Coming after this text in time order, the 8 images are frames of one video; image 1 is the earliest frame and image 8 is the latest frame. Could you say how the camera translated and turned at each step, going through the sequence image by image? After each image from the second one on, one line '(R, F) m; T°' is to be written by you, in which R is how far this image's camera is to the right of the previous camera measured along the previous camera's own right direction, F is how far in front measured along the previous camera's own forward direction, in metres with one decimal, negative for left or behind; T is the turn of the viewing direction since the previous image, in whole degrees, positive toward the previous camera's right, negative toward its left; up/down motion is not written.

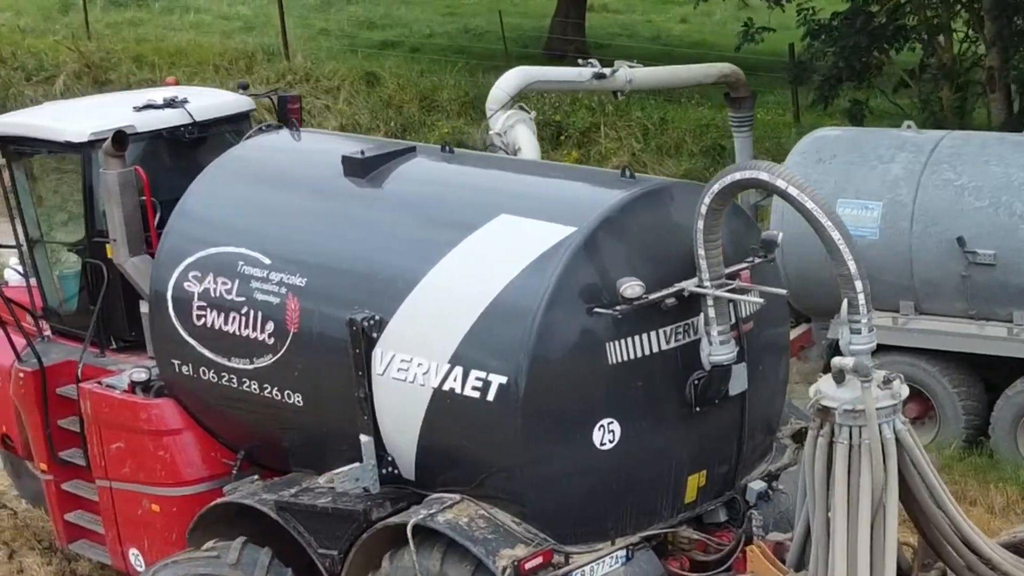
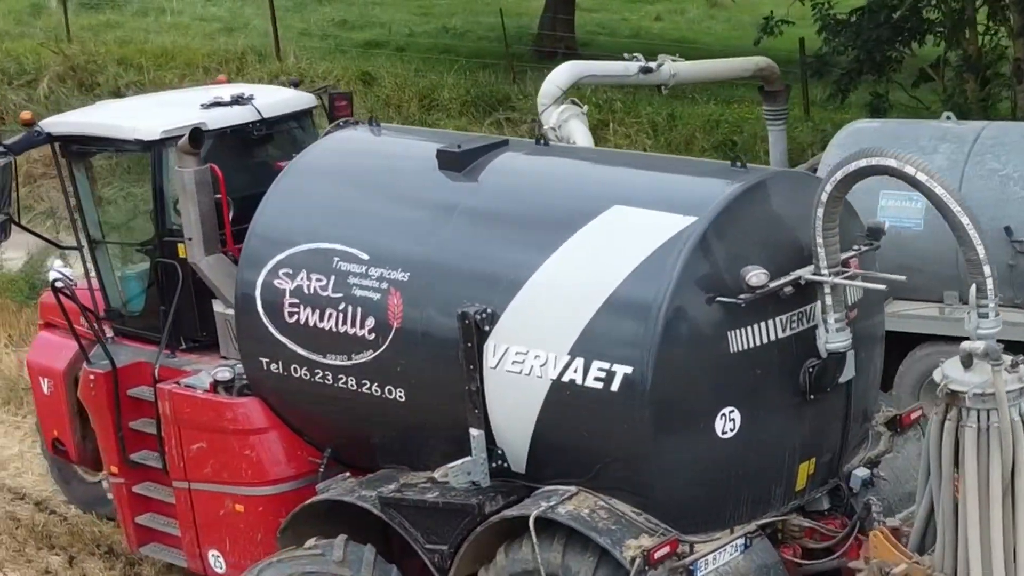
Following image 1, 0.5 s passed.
(-0.4, 0.0) m; +1°
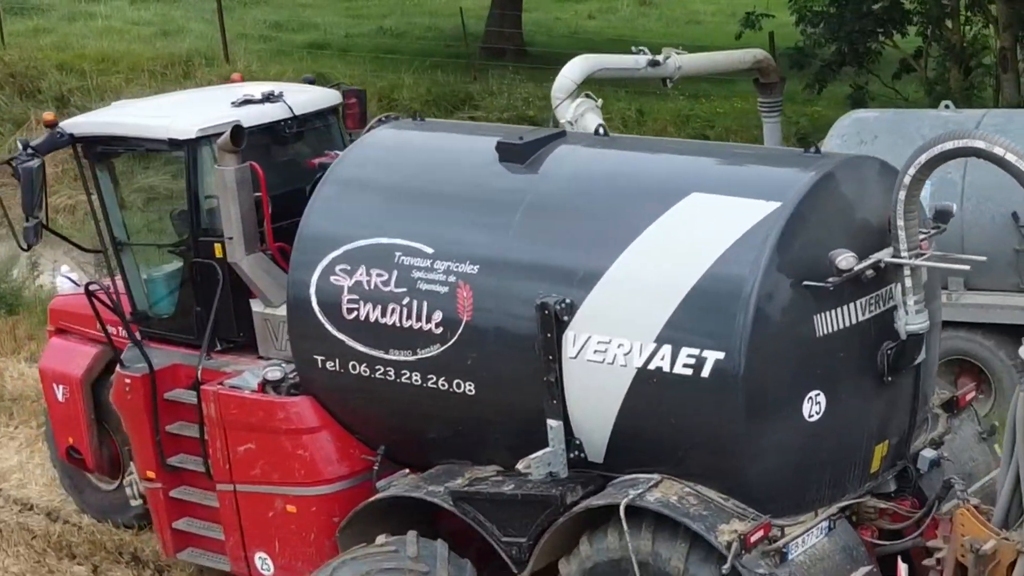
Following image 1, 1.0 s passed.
(-0.4, 0.0) m; +3°
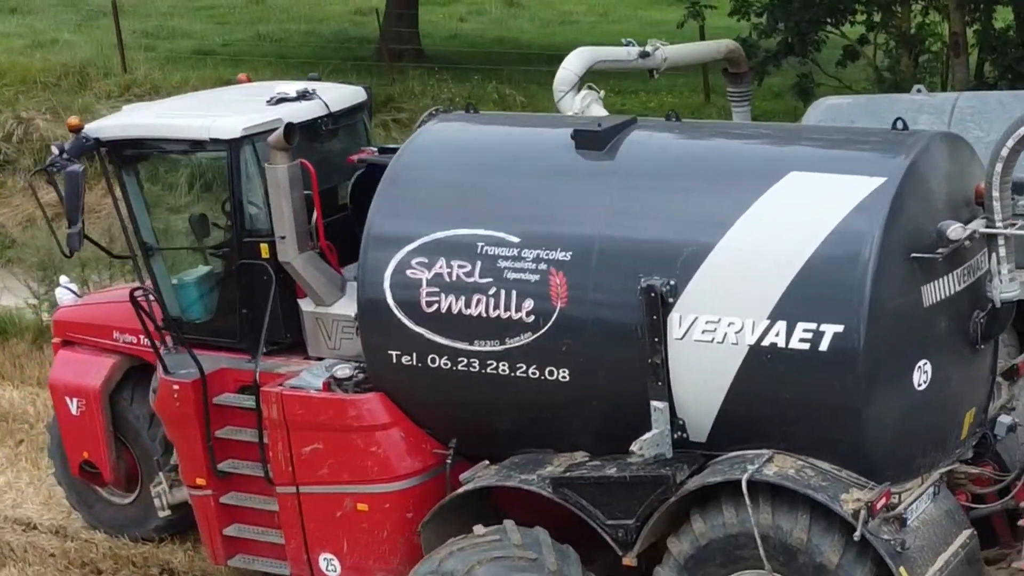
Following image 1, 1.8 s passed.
(-0.7, 0.0) m; +5°
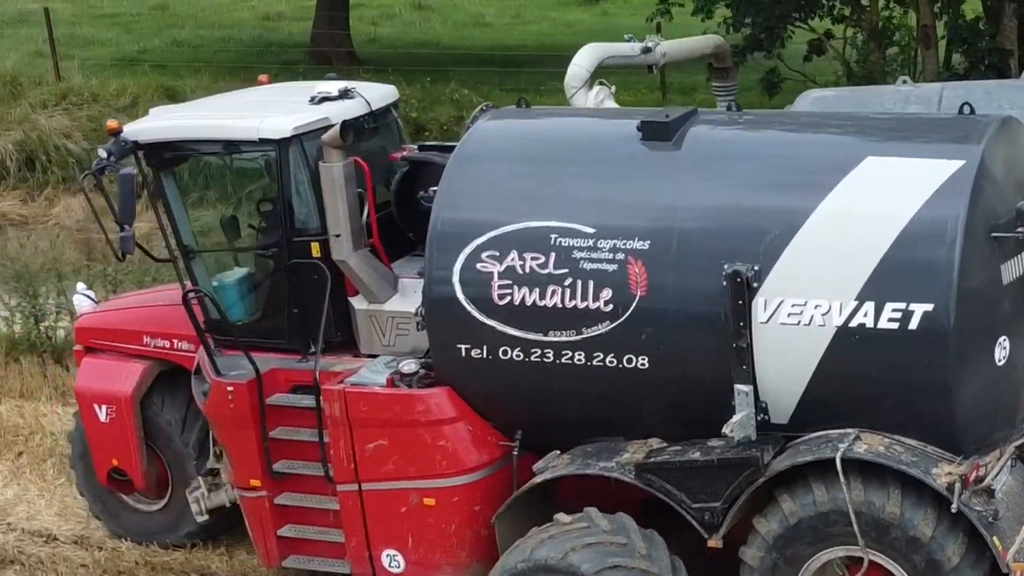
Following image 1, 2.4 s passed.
(-0.5, 0.0) m; +3°
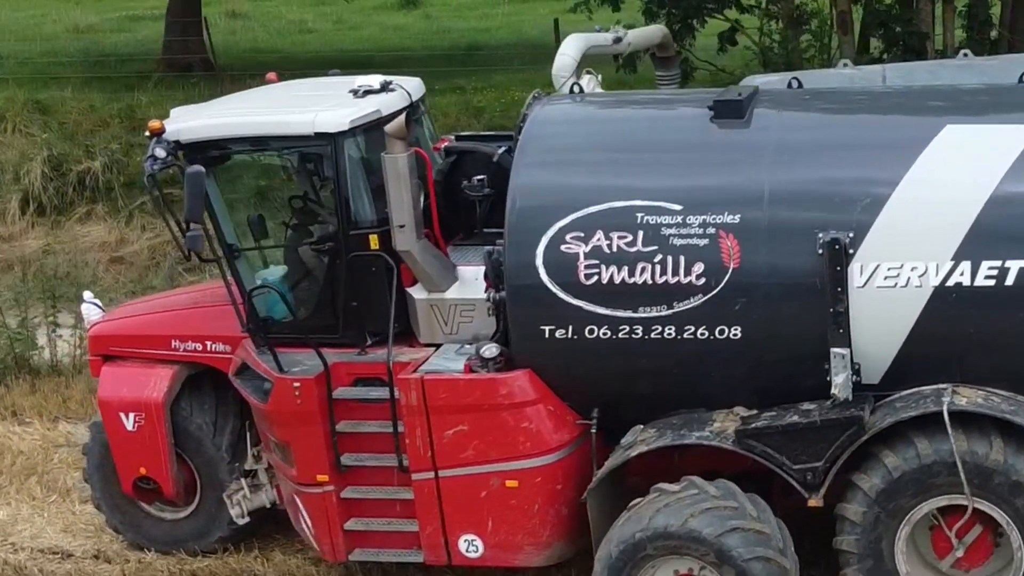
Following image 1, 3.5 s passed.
(-0.8, 0.0) m; +6°
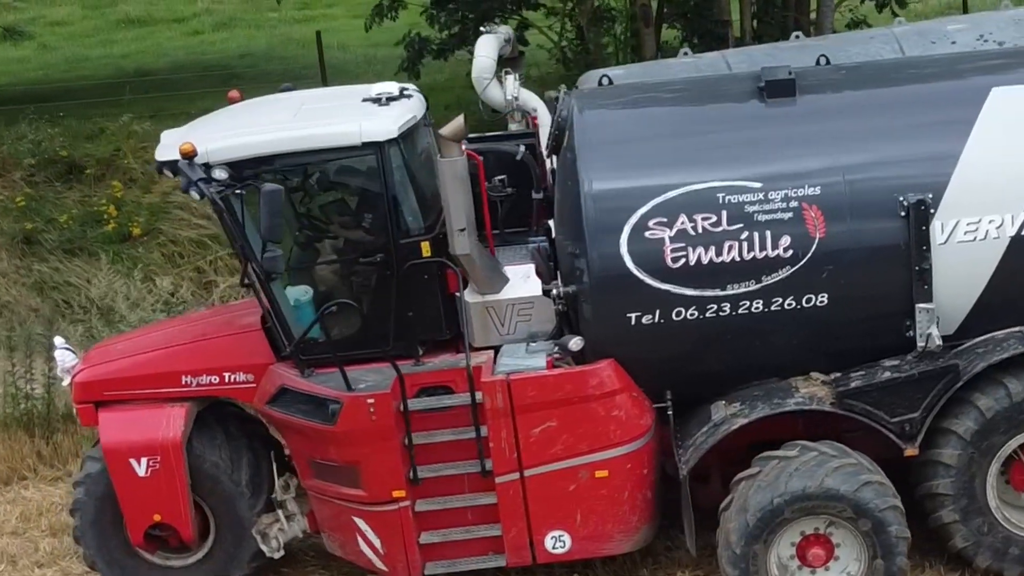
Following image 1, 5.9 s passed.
(-1.3, +0.1) m; +13°
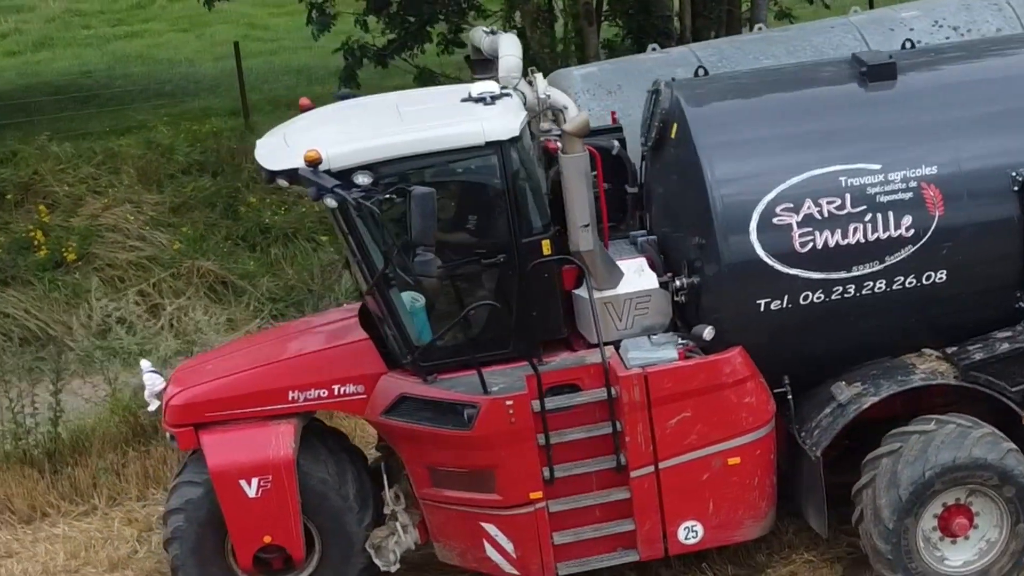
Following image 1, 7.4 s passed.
(-0.9, +0.1) m; +5°
